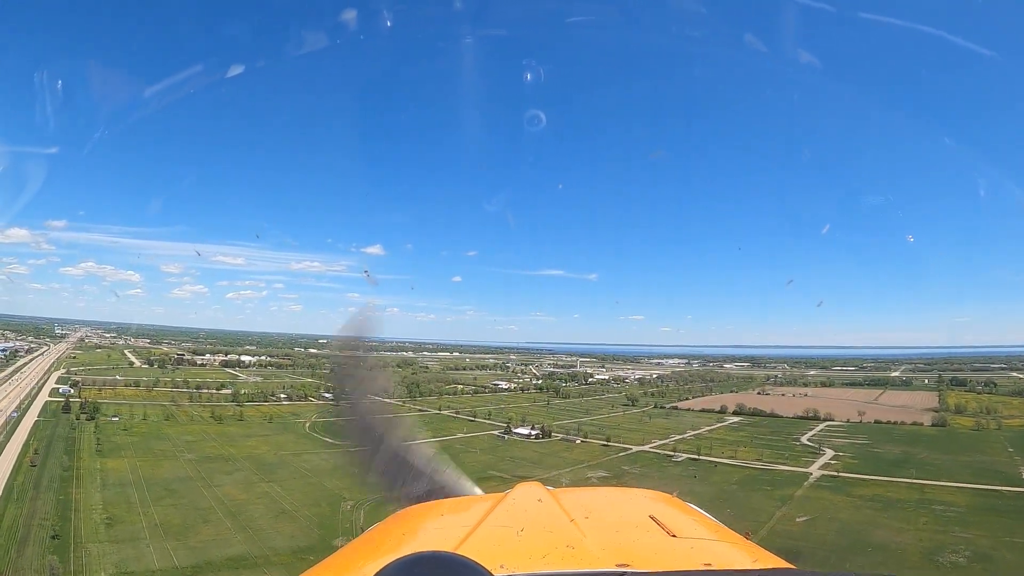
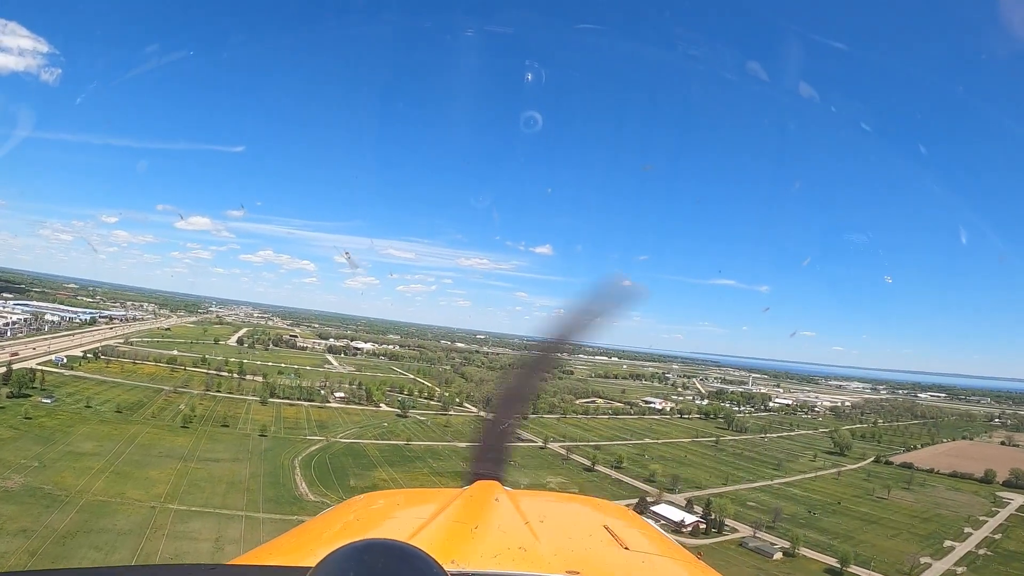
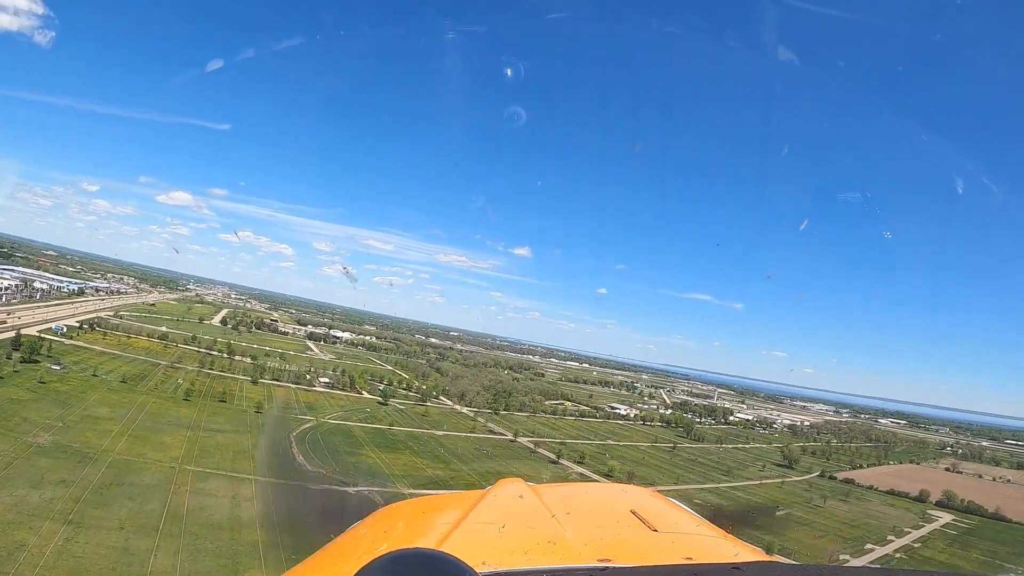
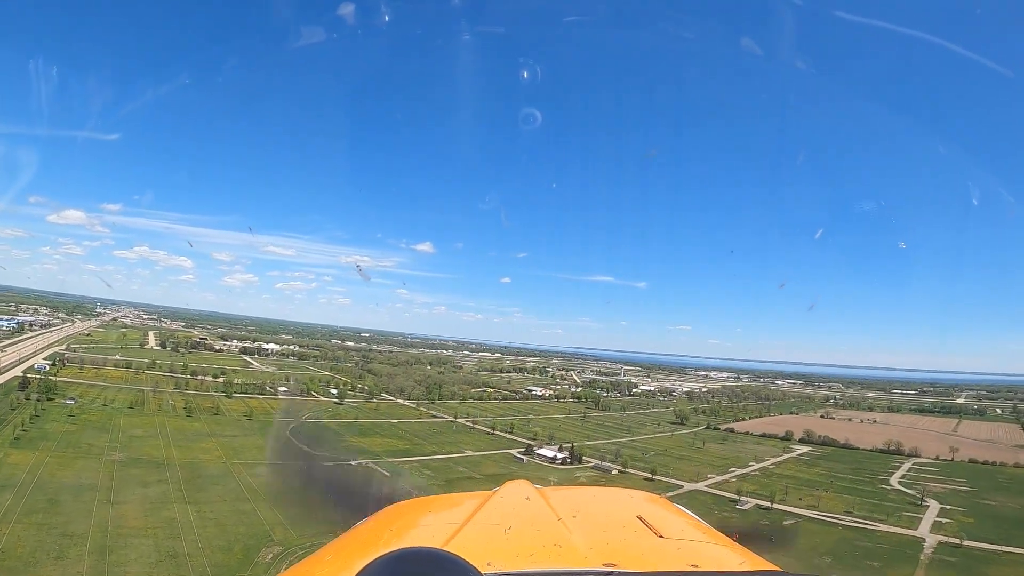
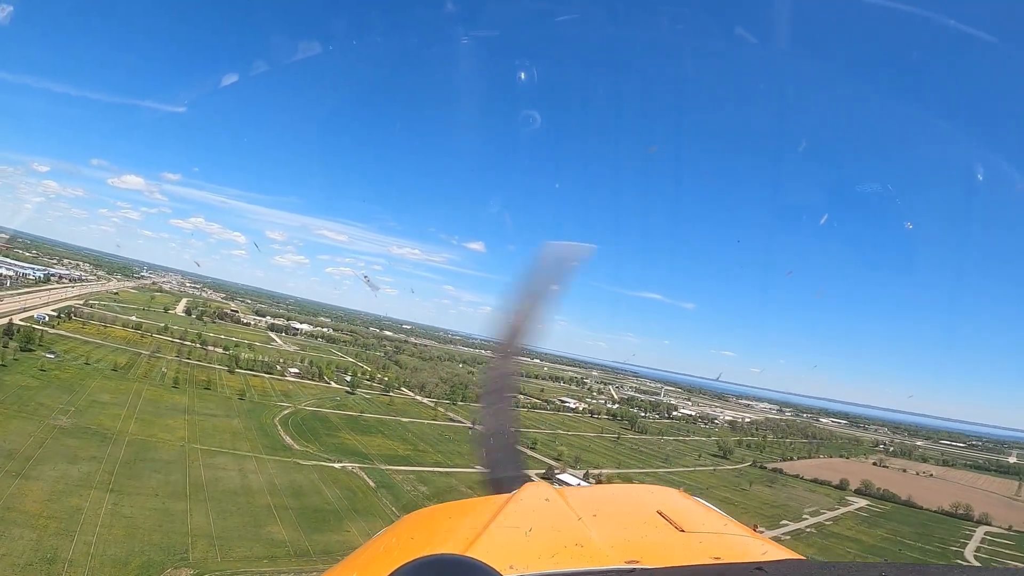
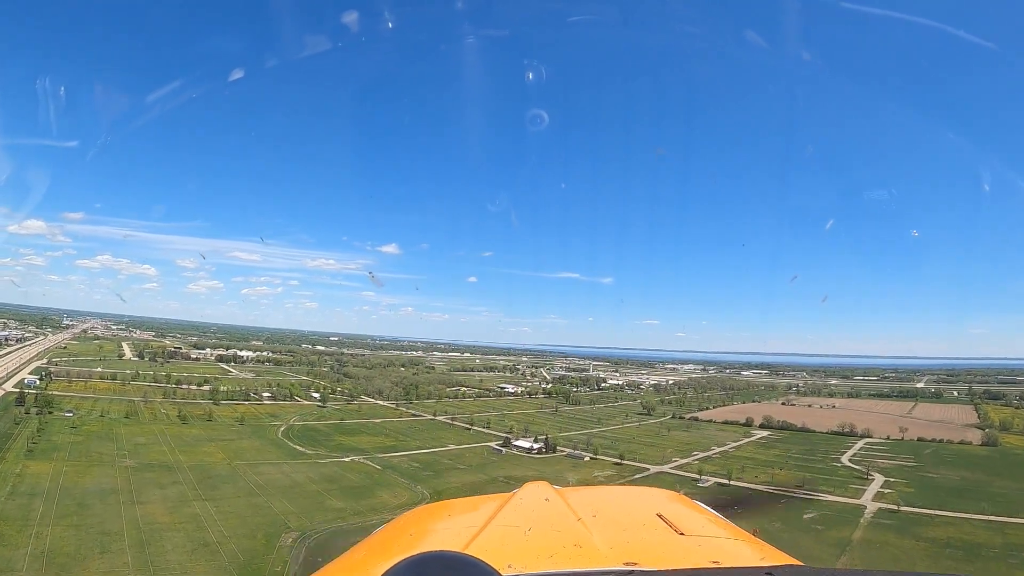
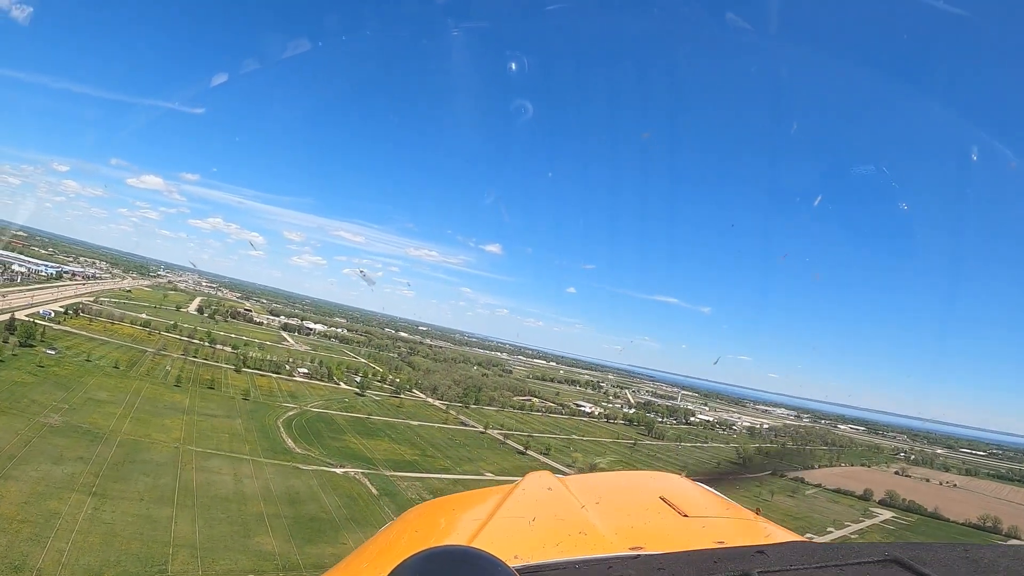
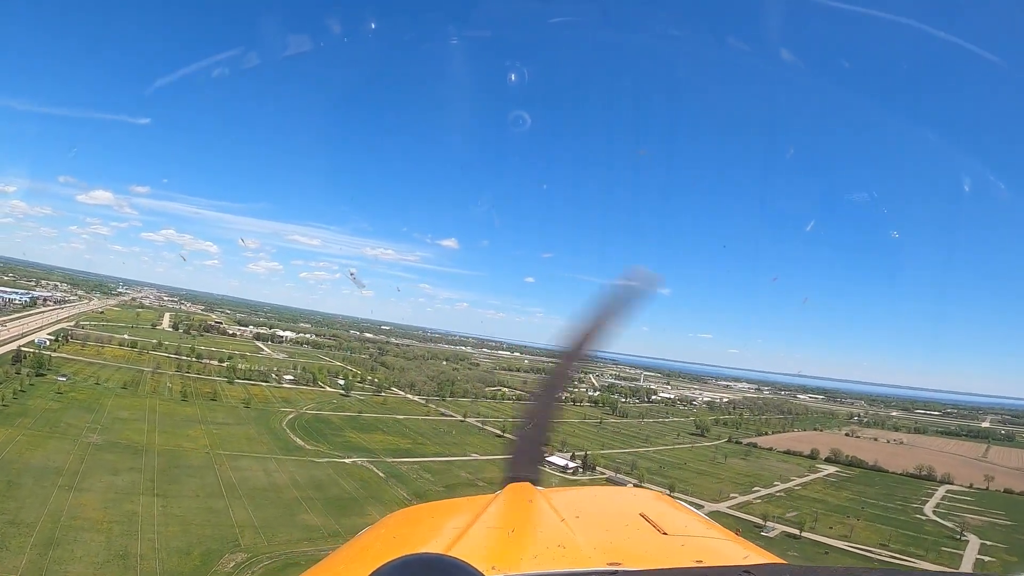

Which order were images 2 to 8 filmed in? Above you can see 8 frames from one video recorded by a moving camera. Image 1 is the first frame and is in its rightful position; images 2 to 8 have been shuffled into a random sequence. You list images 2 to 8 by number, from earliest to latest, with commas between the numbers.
6, 4, 8, 5, 7, 3, 2
